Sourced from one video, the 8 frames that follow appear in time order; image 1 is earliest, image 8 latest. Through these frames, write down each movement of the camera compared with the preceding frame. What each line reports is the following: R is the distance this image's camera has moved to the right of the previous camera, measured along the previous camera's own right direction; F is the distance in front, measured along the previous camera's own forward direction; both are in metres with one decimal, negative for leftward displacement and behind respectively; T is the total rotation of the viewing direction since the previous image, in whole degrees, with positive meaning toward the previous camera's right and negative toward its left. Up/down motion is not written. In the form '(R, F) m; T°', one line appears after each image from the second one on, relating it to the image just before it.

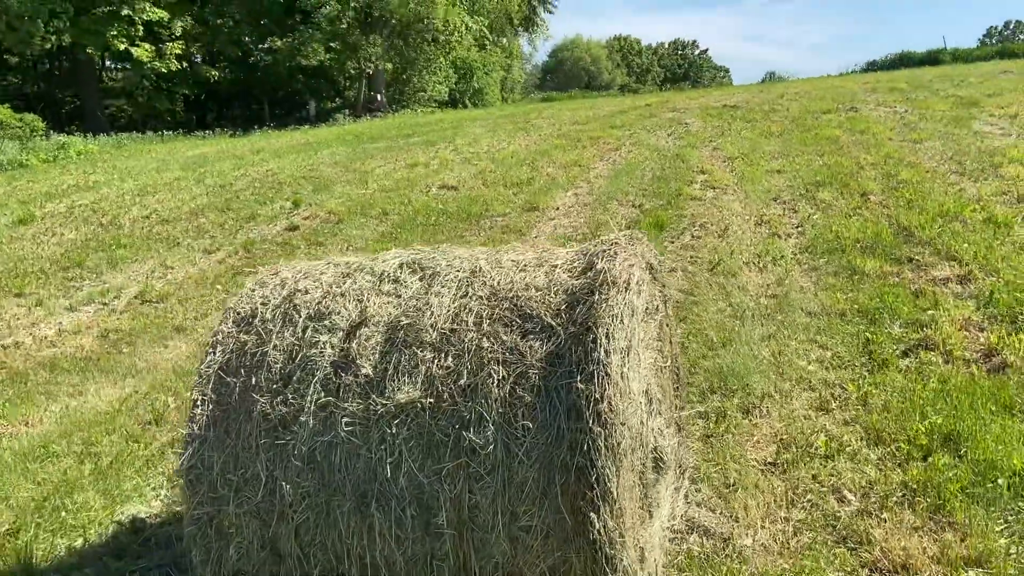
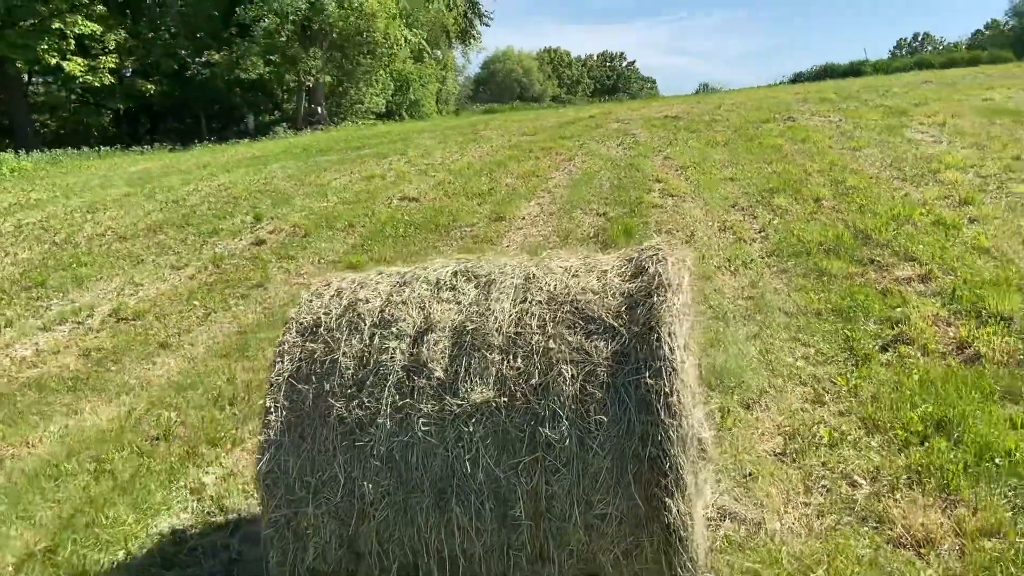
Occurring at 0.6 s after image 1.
(-0.4, -0.2) m; +4°
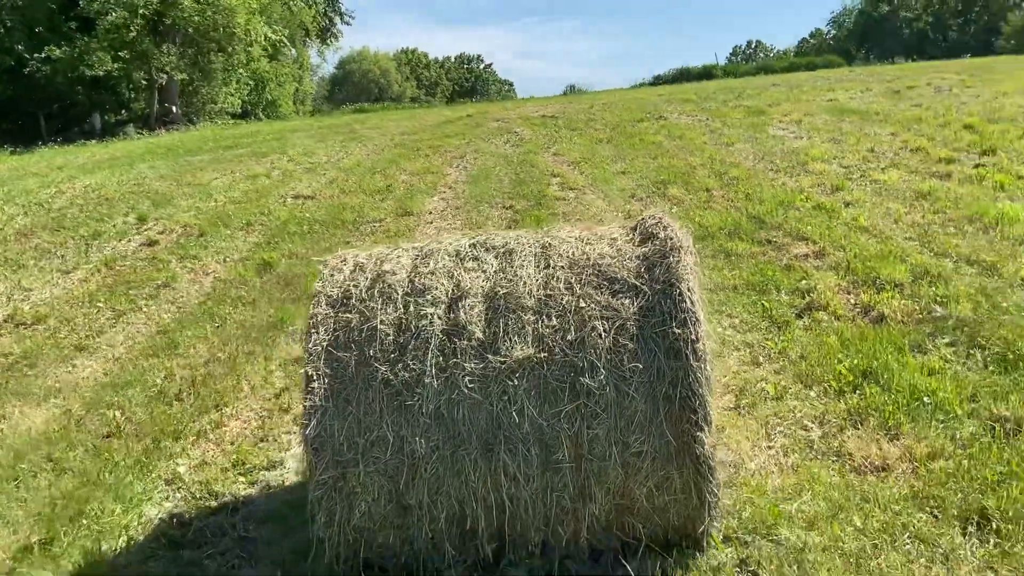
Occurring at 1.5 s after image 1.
(-0.6, -0.2) m; +9°
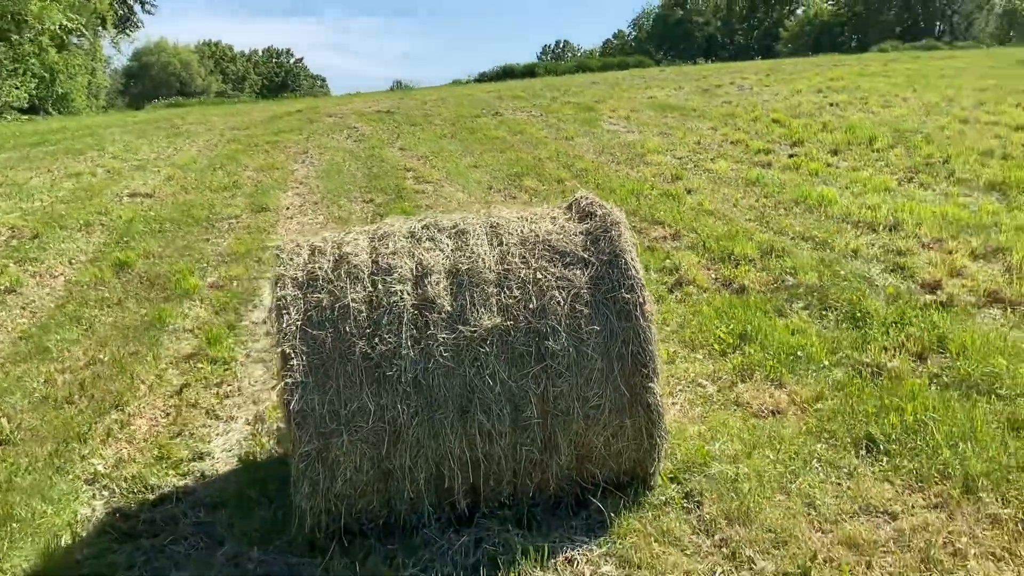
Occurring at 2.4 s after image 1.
(-0.5, -0.2) m; +12°
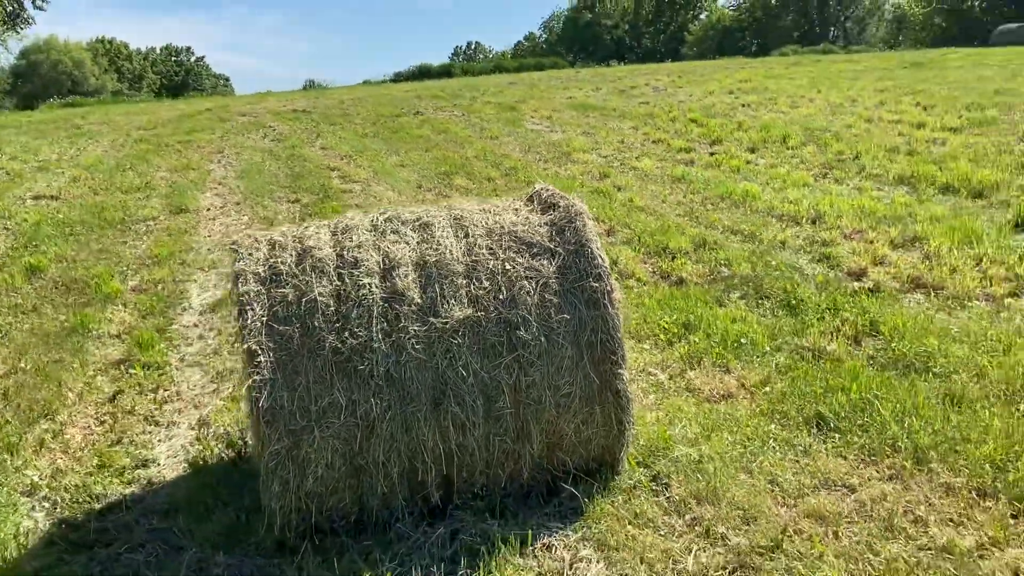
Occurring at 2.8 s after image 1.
(-0.2, 0.0) m; +6°
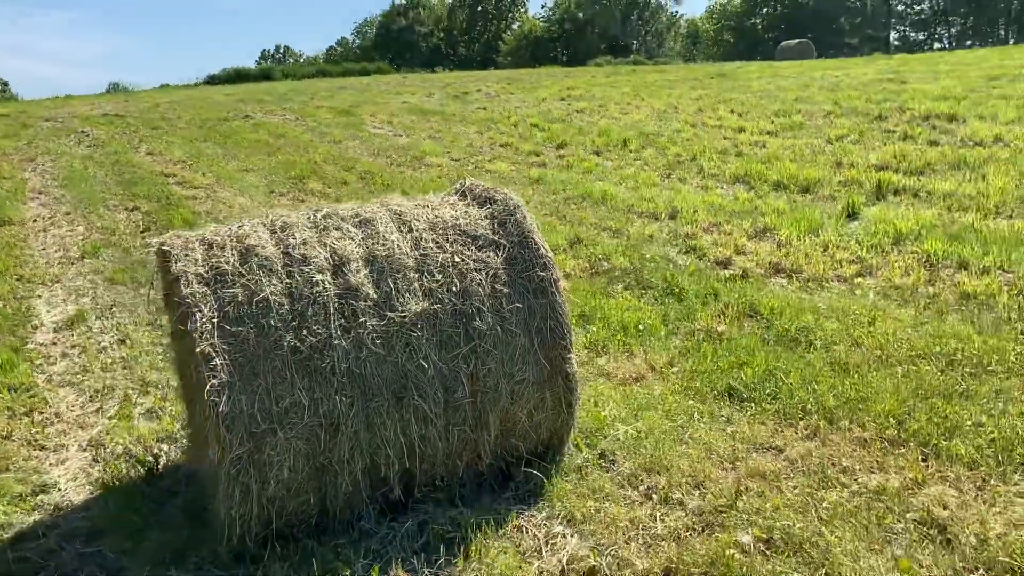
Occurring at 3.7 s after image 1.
(-0.5, 0.0) m; +12°
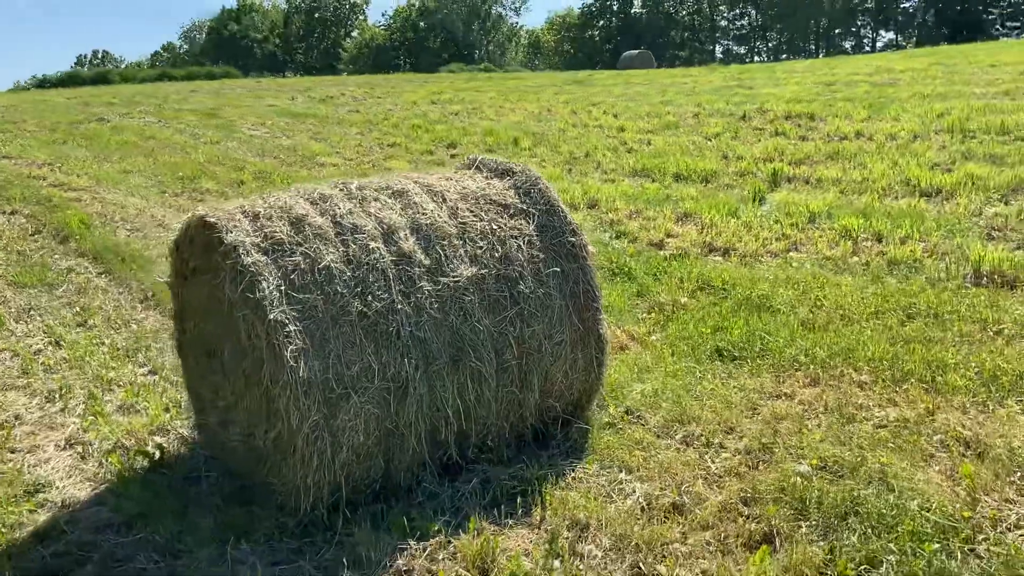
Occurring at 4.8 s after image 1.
(-0.7, 0.0) m; +10°
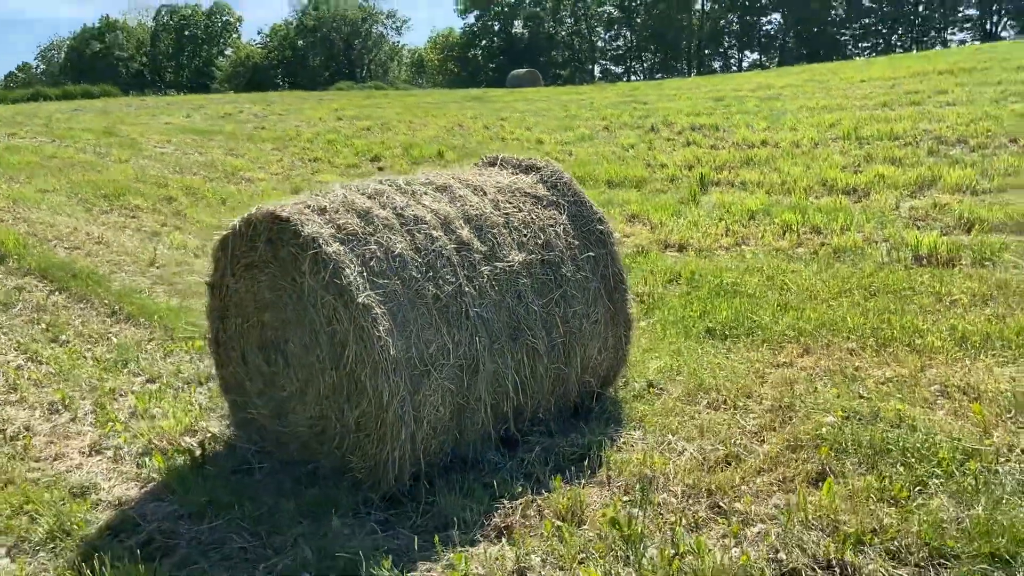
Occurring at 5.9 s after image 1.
(-0.6, -0.2) m; +7°
